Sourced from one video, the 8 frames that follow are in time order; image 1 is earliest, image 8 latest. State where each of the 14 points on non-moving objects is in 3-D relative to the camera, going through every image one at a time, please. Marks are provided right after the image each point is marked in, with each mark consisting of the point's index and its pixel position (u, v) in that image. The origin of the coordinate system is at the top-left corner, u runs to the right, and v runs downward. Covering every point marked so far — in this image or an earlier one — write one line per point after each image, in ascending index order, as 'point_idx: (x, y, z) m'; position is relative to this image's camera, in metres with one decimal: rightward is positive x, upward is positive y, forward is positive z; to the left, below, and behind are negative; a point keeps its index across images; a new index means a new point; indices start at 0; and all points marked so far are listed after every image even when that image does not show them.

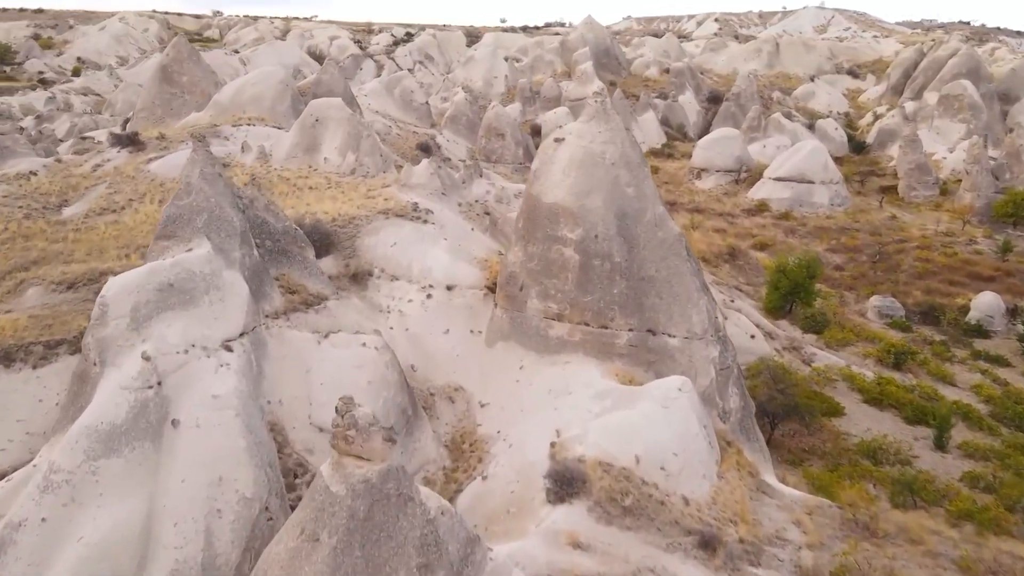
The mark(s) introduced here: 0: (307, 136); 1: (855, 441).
0: (-4.0, +2.9, +16.6) m
1: (+5.2, -2.3, +13.1) m
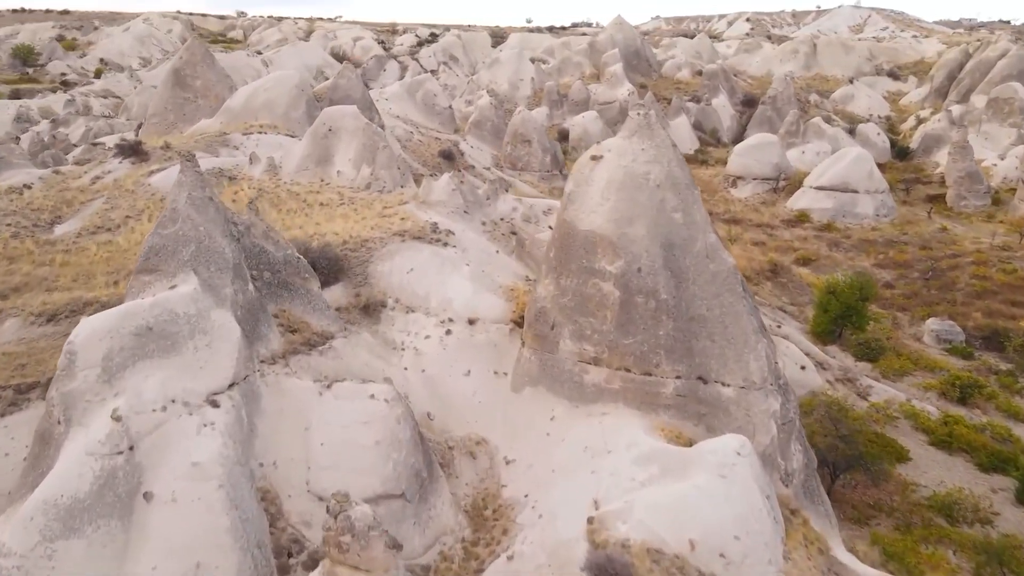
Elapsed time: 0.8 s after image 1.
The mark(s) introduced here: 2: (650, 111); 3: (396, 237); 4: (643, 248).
0: (-3.5, +2.5, +15.4) m
1: (+5.6, -2.8, +11.7) m
2: (+1.6, +2.0, +10.1) m
3: (-1.7, +0.7, +12.3) m
4: (+1.4, +0.4, +9.3) m
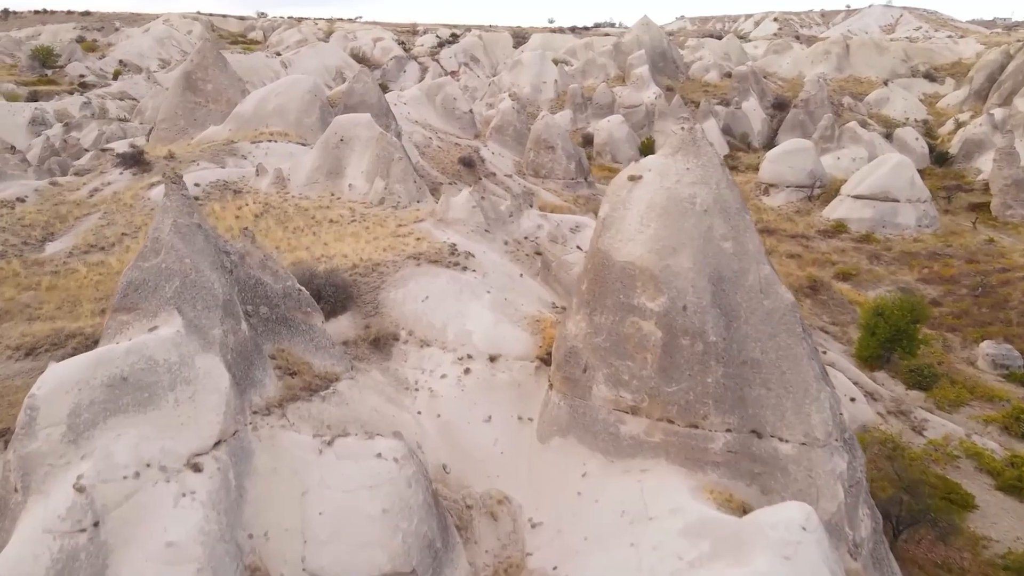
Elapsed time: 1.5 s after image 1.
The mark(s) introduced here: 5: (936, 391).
0: (-3.0, +2.2, +14.4) m
1: (+5.9, -3.2, +10.4) m
2: (+1.9, +1.7, +9.0) m
3: (-1.3, +0.4, +11.3) m
4: (+1.7, +0.1, +8.1) m
5: (+7.6, -1.8, +15.5) m
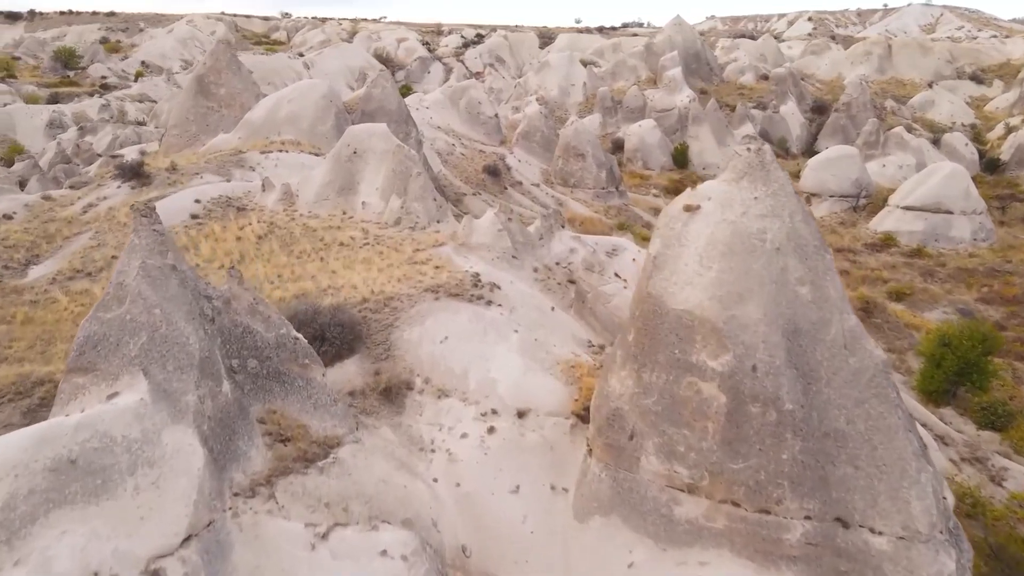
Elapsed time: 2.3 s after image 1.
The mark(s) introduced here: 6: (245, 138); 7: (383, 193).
0: (-2.6, +1.8, +13.1) m
1: (+6.2, -3.6, +8.9) m
2: (+2.2, +1.2, +7.6) m
3: (-1.0, -0.1, +10.0) m
4: (+1.9, -0.4, +6.8) m
5: (+8.1, -2.3, +13.9) m
6: (-5.5, +3.1, +17.8) m
7: (-1.9, +1.4, +12.7) m
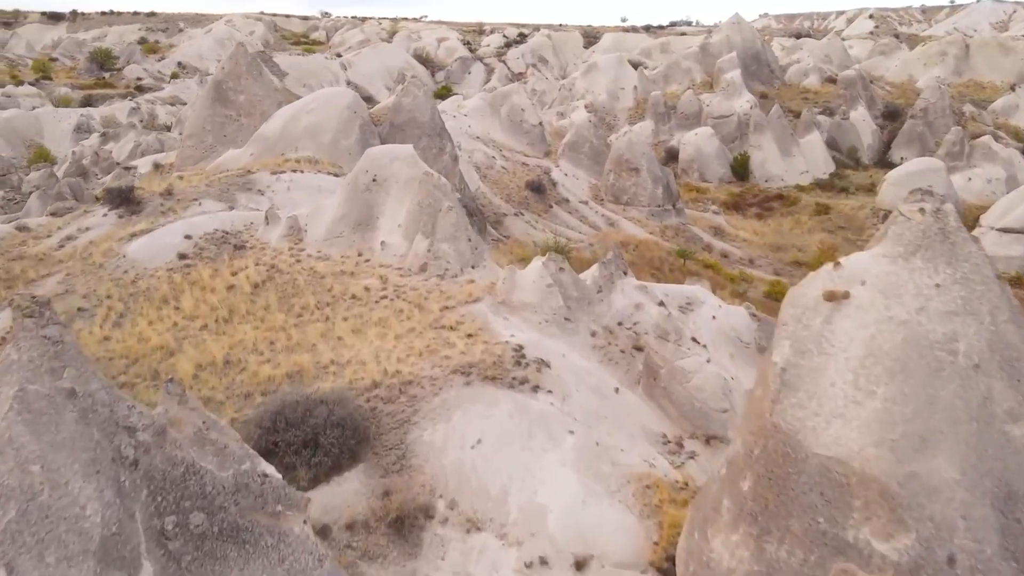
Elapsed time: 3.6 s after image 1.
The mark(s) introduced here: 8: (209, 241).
0: (-2.0, +1.1, +10.9) m
1: (+6.6, -4.4, +6.4) m
2: (+2.6, +0.5, +5.2) m
3: (-0.5, -0.8, +7.7) m
4: (+2.2, -1.1, +4.4) m
5: (+8.7, -3.1, +11.3) m
6: (-4.6, +2.5, +15.8) m
7: (-1.3, +0.7, +10.4) m
8: (-3.9, +0.6, +11.1) m
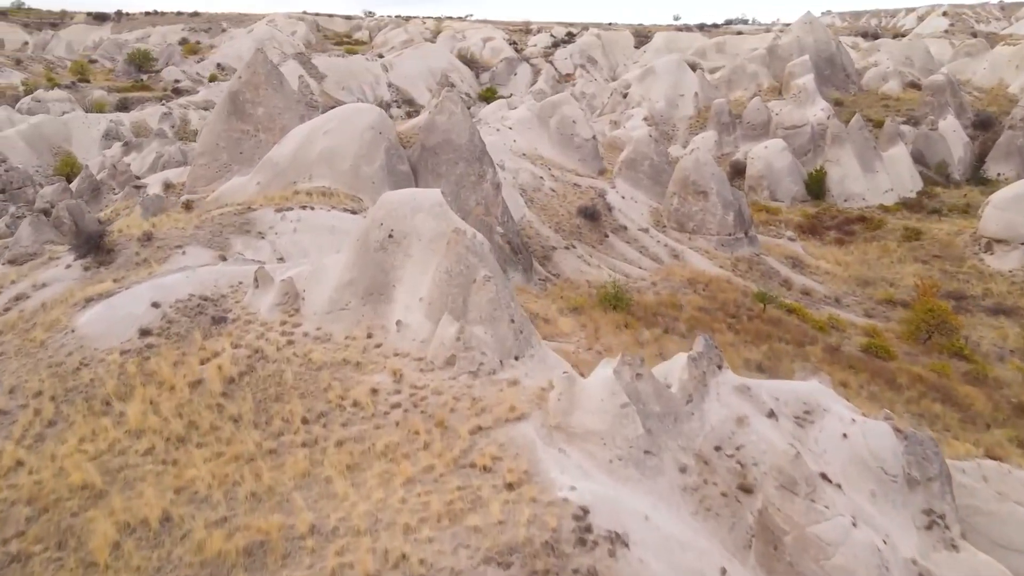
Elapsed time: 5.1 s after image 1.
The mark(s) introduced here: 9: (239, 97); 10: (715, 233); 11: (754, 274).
0: (-1.4, +0.2, +8.5) m
1: (+6.8, -5.4, +3.5) m
2: (+2.8, -0.4, +2.5) m
3: (-0.1, -1.6, +5.2) m
4: (+2.4, -2.0, +1.7) m
5: (+9.2, -4.1, +8.3) m
6: (-3.8, +1.6, +13.4) m
7: (-0.8, -0.2, +7.9) m
8: (-3.3, -0.2, +8.7) m
9: (-5.9, +4.2, +18.8) m
10: (+4.5, +1.2, +19.0) m
11: (+5.2, +0.4, +18.4) m
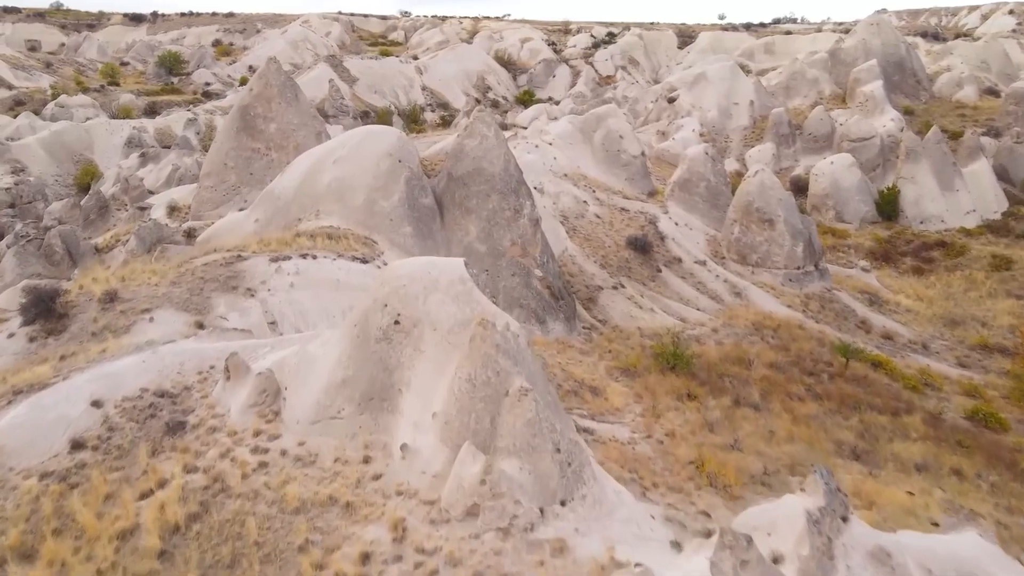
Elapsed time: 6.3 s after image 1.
0: (-1.1, -0.5, +6.4) m
1: (+6.9, -6.2, +1.1) m
2: (+2.9, -1.2, +0.3) m
3: (0.0, -2.4, +3.1) m
4: (+2.5, -2.8, -0.5) m
5: (+9.5, -4.9, +5.8) m
6: (-3.3, +0.9, +11.5) m
7: (-0.4, -0.9, +5.9) m
8: (-3.0, -1.0, +6.7) m
9: (-5.1, +3.5, +16.9) m
10: (+5.2, +0.4, +16.7) m
11: (+5.9, -0.4, +16.1) m
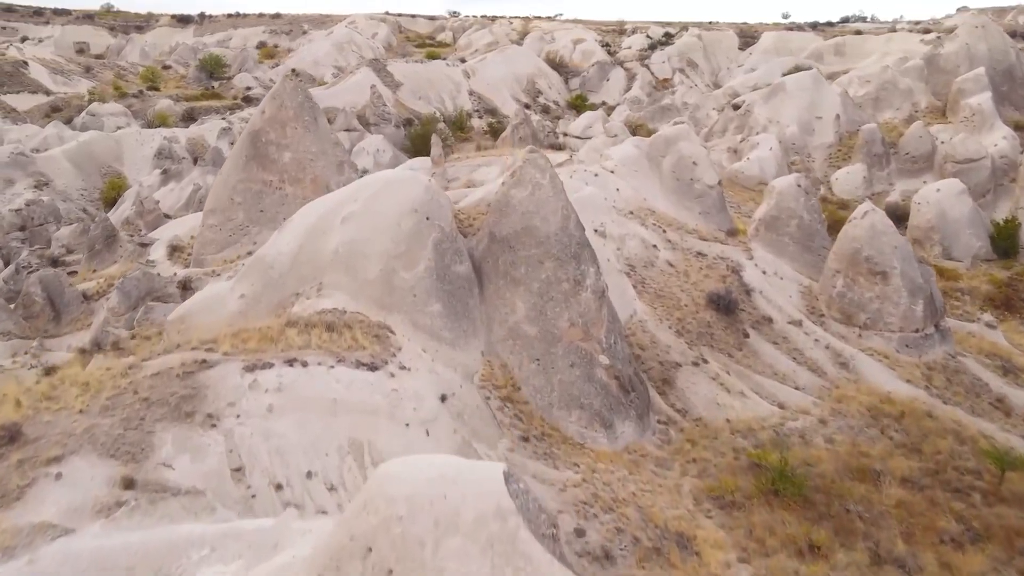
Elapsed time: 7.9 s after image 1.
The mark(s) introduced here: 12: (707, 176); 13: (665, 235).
0: (-0.8, -1.5, +3.7) m
1: (+6.8, -7.3, -2.0) m
2: (+2.9, -2.3, -2.6) m
3: (+0.2, -3.4, +0.4) m
4: (+2.4, -3.9, -3.3) m
5: (+9.7, -6.1, +2.6) m
6: (-2.7, -0.1, +8.9) m
7: (-0.2, -1.9, +3.2) m
8: (-2.7, -2.0, +4.2) m
9: (-4.2, +2.5, +14.4) m
10: (+6.1, -0.6, +13.7) m
11: (+6.7, -1.5, +13.0) m
12: (+3.8, +2.2, +17.0) m
13: (+2.7, +0.9, +15.0) m
